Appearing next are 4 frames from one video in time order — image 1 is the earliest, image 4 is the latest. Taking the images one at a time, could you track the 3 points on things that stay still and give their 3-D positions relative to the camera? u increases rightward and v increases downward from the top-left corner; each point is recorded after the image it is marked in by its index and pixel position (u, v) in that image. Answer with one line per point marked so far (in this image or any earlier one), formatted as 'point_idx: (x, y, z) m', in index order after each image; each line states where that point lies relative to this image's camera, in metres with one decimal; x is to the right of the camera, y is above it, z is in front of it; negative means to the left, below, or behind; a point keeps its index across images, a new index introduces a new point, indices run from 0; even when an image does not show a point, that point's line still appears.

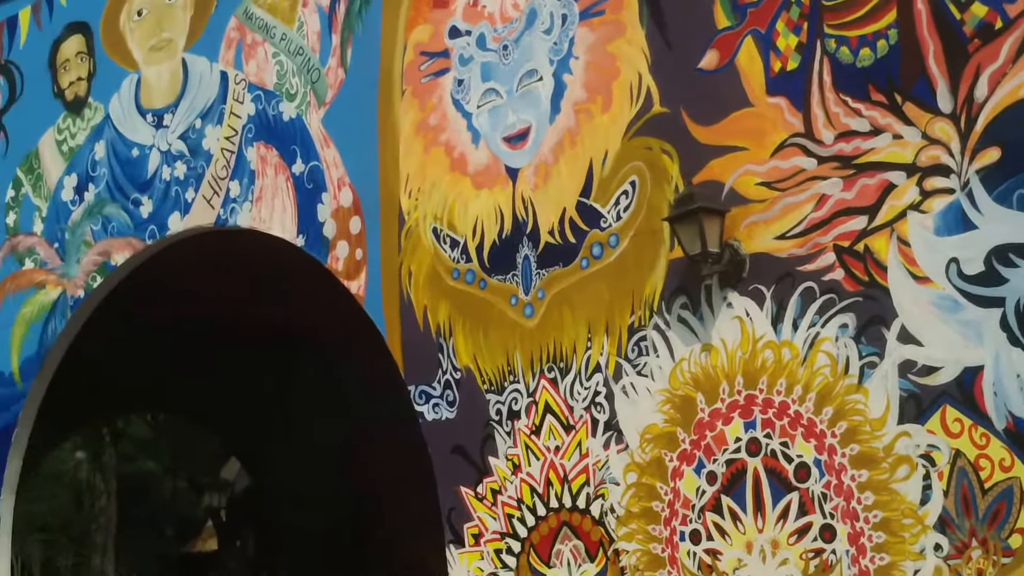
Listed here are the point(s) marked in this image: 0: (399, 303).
0: (-0.3, 0.0, +4.2) m
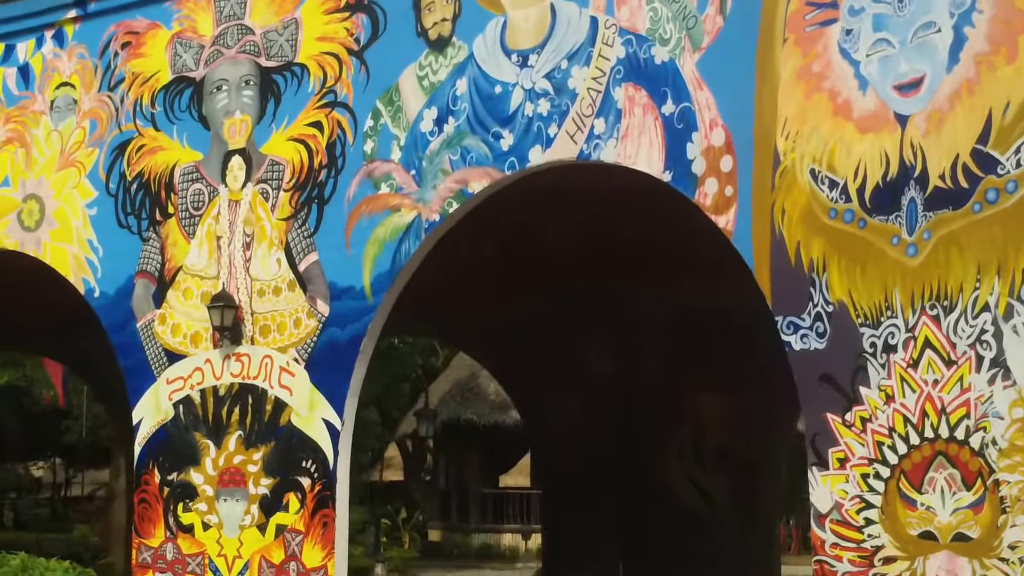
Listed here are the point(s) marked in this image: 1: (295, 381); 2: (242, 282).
0: (+0.8, +0.2, +4.4) m
1: (-0.9, -0.4, +6.0) m
2: (-1.2, 0.0, +6.3) m
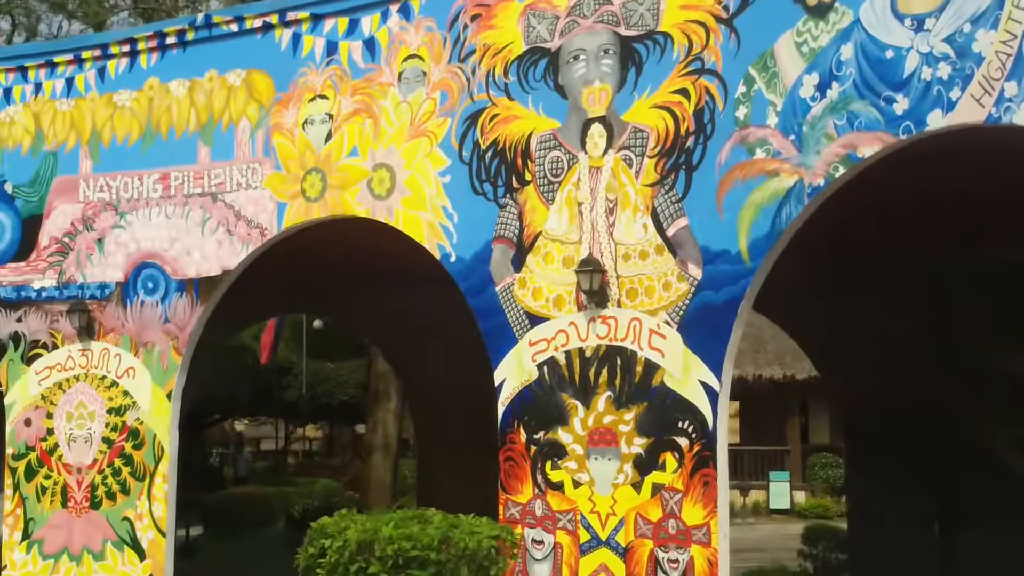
0: (+2.2, +0.3, +4.4) m
1: (+0.7, -0.2, +6.2) m
2: (+0.4, +0.2, +6.5) m
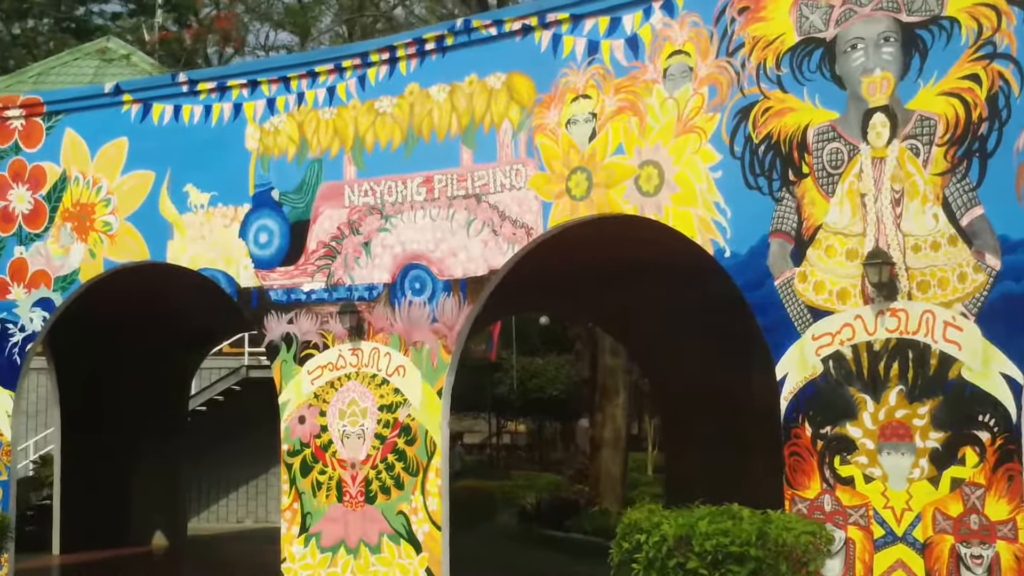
0: (+3.2, +0.3, +4.1) m
1: (+2.0, -0.2, +6.1) m
2: (+1.7, +0.2, +6.4) m
